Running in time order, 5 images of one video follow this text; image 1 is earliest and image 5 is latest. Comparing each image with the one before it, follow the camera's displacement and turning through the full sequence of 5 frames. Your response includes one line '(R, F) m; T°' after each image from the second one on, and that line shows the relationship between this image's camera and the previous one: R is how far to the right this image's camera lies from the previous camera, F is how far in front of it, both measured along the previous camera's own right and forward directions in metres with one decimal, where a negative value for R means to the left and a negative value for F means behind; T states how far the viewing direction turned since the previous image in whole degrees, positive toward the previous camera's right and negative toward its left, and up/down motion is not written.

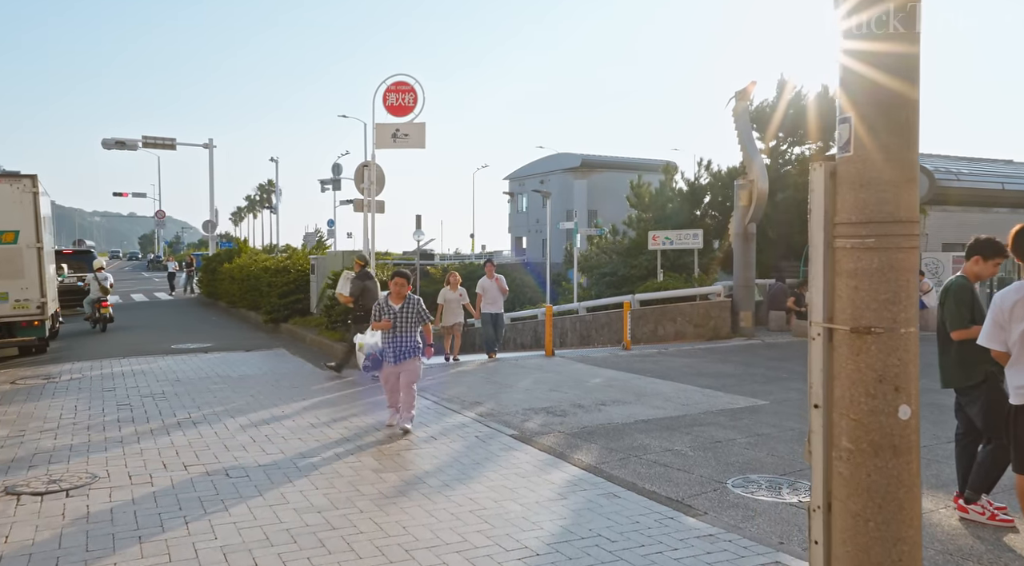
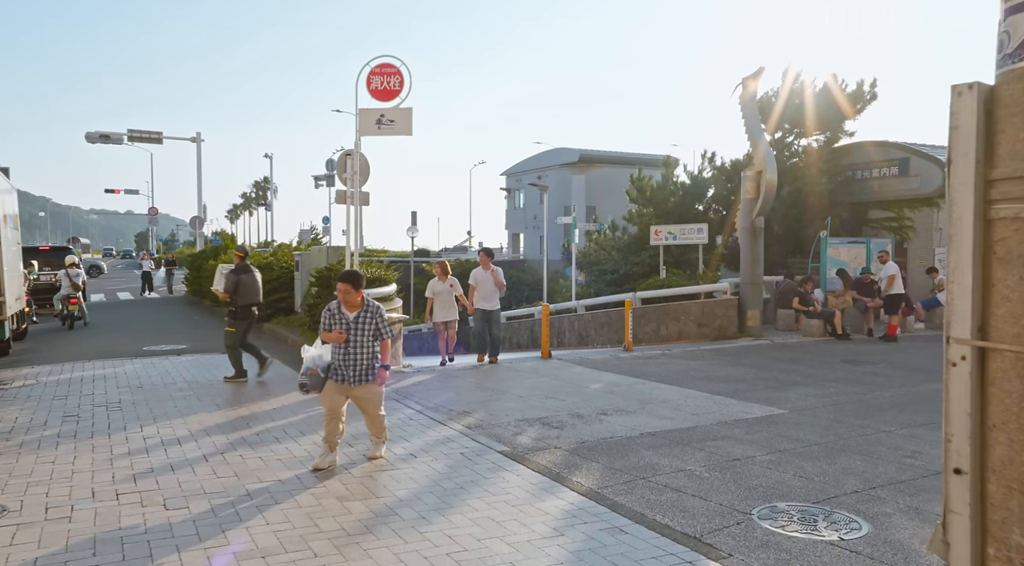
(+0.1, +0.8) m; 0°
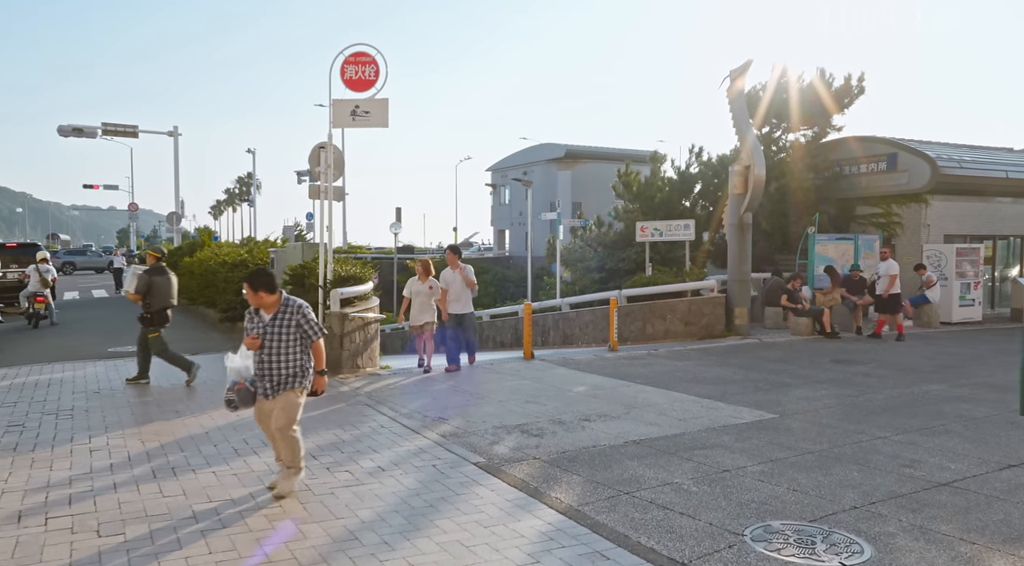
(+0.1, +0.4) m; +1°
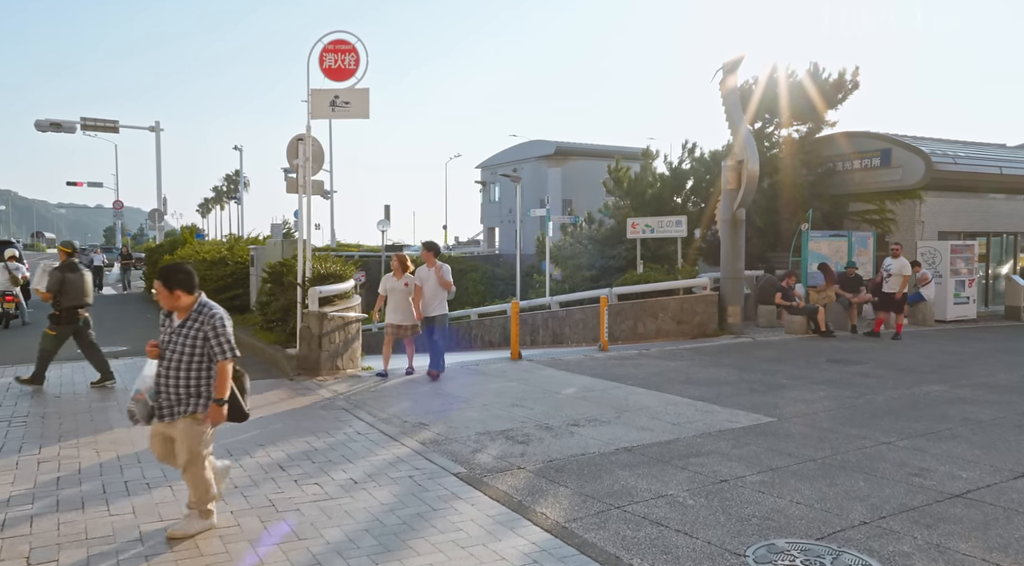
(+0.1, +0.4) m; +1°
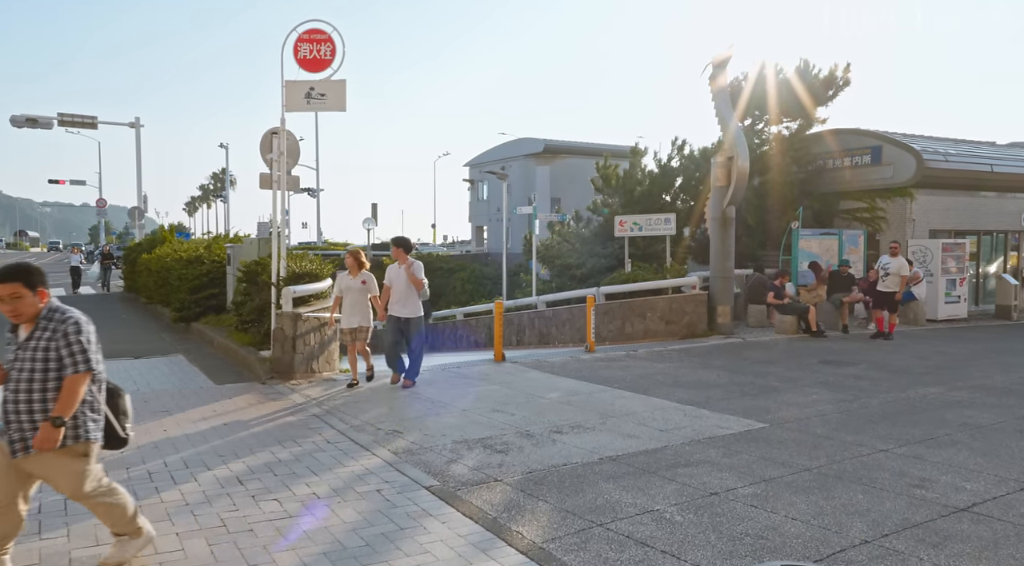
(+0.1, +0.4) m; +1°
